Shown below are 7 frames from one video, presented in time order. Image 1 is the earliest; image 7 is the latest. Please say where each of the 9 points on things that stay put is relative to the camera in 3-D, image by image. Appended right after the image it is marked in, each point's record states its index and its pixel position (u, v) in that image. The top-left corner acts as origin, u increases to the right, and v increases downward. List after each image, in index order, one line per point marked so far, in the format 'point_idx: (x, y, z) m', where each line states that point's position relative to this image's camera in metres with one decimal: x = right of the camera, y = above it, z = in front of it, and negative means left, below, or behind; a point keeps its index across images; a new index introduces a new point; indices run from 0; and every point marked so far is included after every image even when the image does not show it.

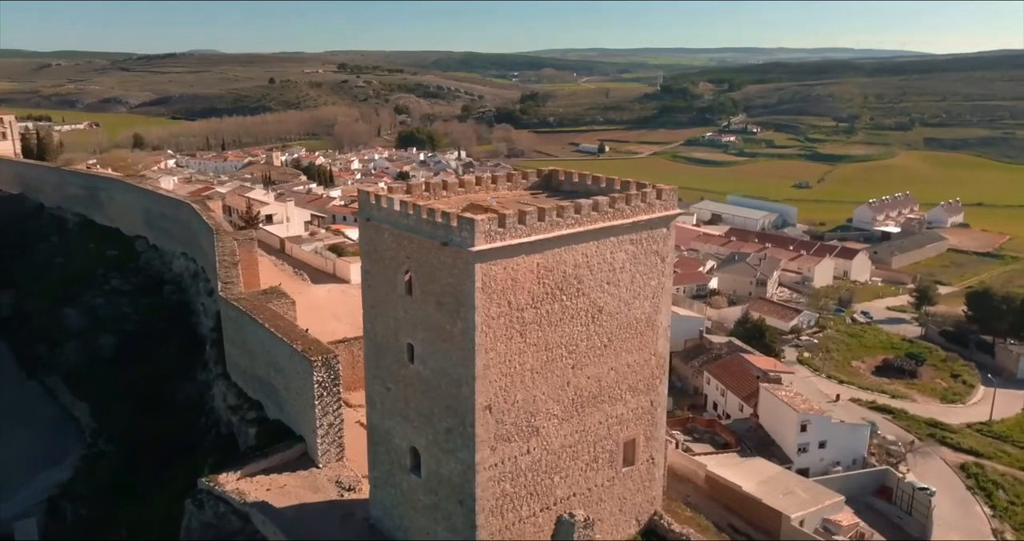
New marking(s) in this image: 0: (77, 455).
0: (-8.7, -3.7, +15.2) m
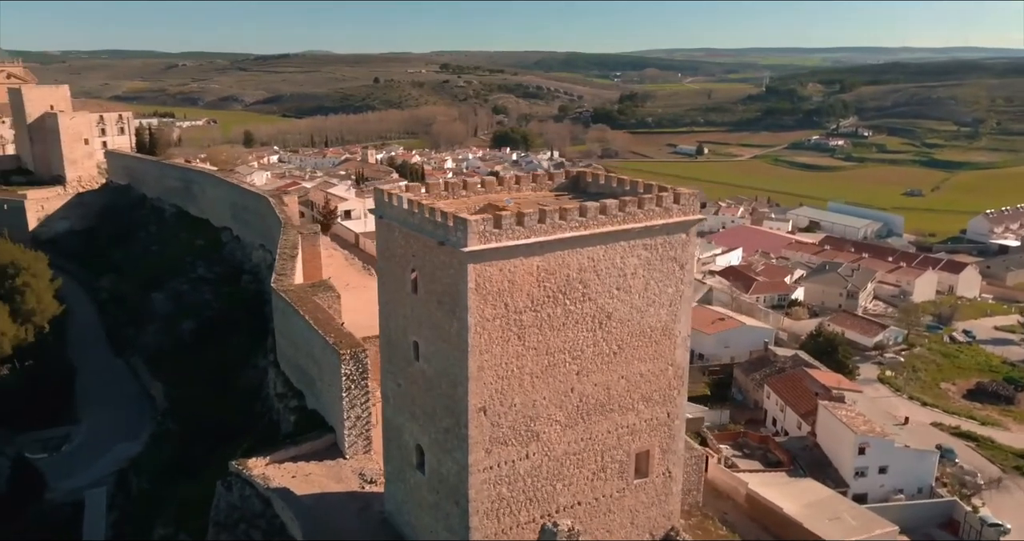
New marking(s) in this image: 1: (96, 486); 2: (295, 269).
0: (-7.7, -3.4, +16.2) m
1: (-8.0, -4.2, +14.6) m
2: (-4.2, 0.0, +14.6) m
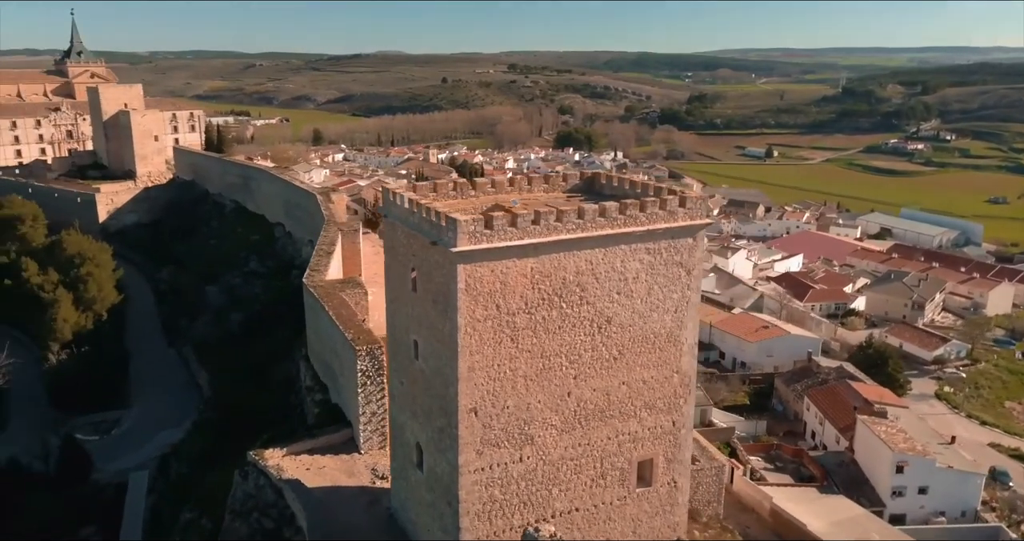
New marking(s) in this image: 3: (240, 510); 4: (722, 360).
0: (-7.1, -3.2, +16.8) m
1: (-7.5, -4.0, +15.2) m
2: (-3.6, +0.1, +14.9) m
3: (-3.6, -3.2, +10.0) m
4: (+5.3, -2.3, +19.1) m
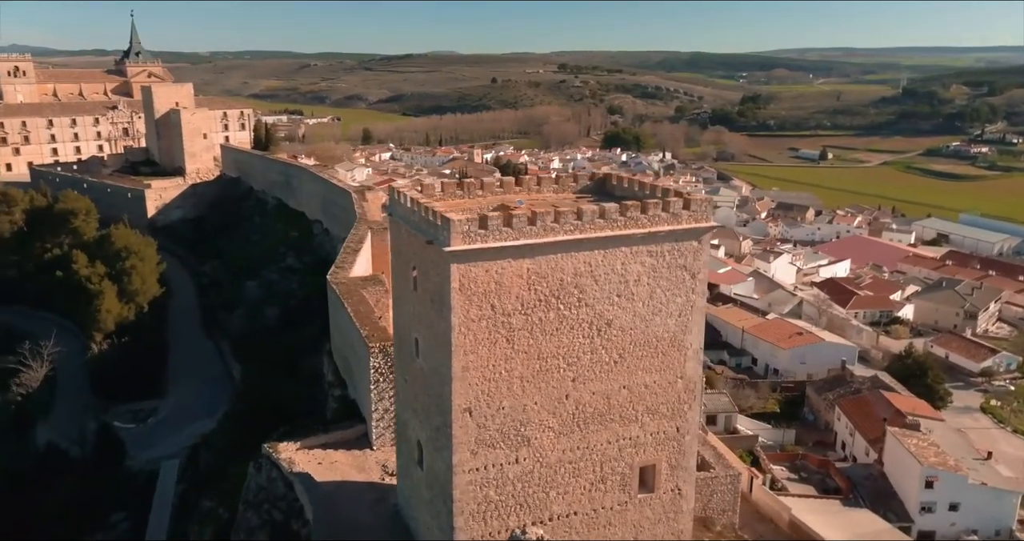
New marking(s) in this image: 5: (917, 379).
0: (-6.5, -3.1, +17.2) m
1: (-7.1, -3.9, +15.6) m
2: (-3.1, +0.2, +15.1) m
3: (-3.5, -3.1, +10.2) m
4: (+6.0, -2.4, +18.7) m
5: (+9.4, -2.5, +17.4) m
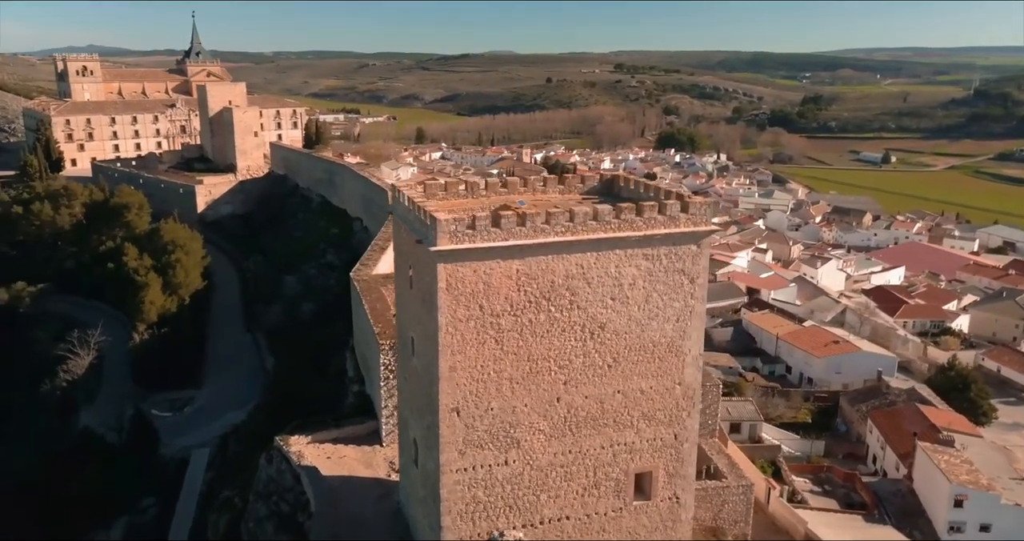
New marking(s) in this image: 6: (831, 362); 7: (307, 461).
0: (-6.0, -3.0, +17.6) m
1: (-6.6, -3.7, +16.1) m
2: (-2.6, +0.2, +15.3) m
3: (-3.4, -3.1, +10.4) m
4: (+6.7, -2.5, +18.2) m
5: (+9.9, -2.7, +16.7) m
6: (+7.3, -2.1, +17.3) m
7: (-2.8, -2.6, +10.3) m
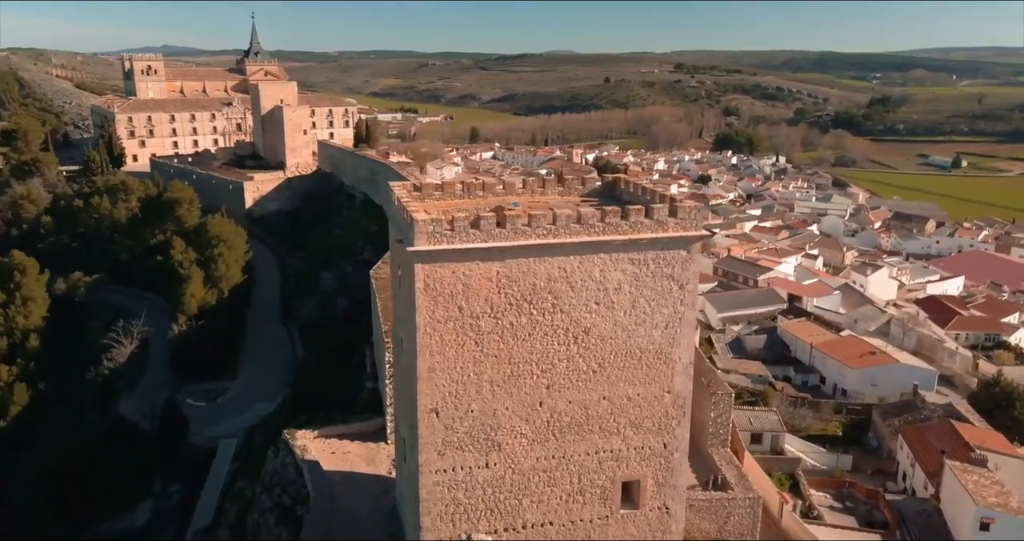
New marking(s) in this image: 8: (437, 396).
0: (-5.4, -2.9, +17.9) m
1: (-6.2, -3.6, +16.5) m
2: (-2.2, +0.2, +15.4) m
3: (-3.4, -3.0, +10.6) m
4: (+7.3, -2.7, +17.7) m
5: (+10.4, -2.9, +15.9) m
6: (+7.8, -2.3, +16.7) m
7: (-2.8, -2.6, +10.4) m
8: (-0.7, -1.2, +7.1) m
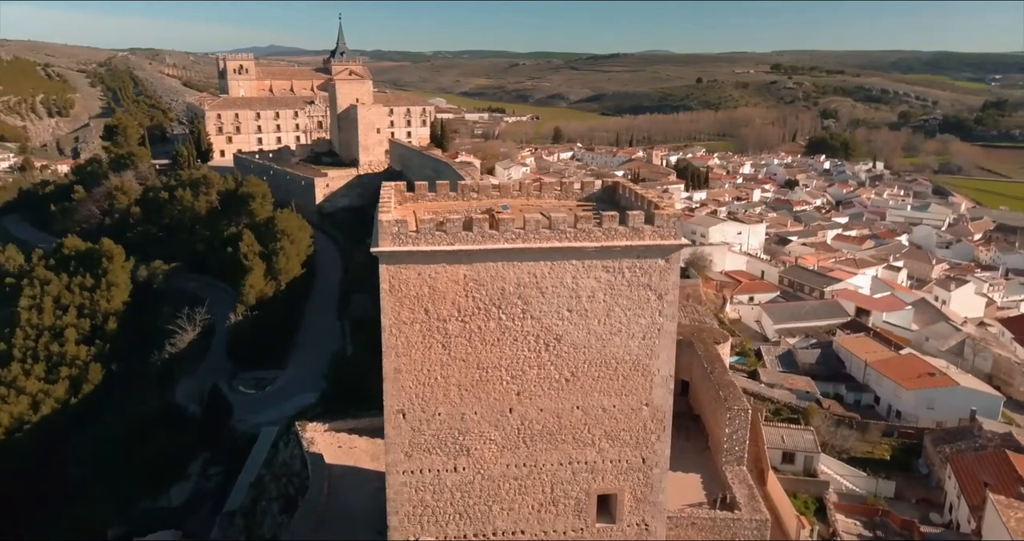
0: (-4.5, -2.8, +18.4) m
1: (-5.5, -3.5, +17.1) m
2: (-1.5, +0.3, +15.5) m
3: (-3.4, -2.9, +10.9) m
4: (+8.1, -3.0, +16.7) m
5: (+10.9, -3.3, +14.6) m
6: (+8.5, -2.6, +15.7) m
7: (-2.7, -2.5, +10.7) m
8: (-1.0, -1.2, +7.1) m
